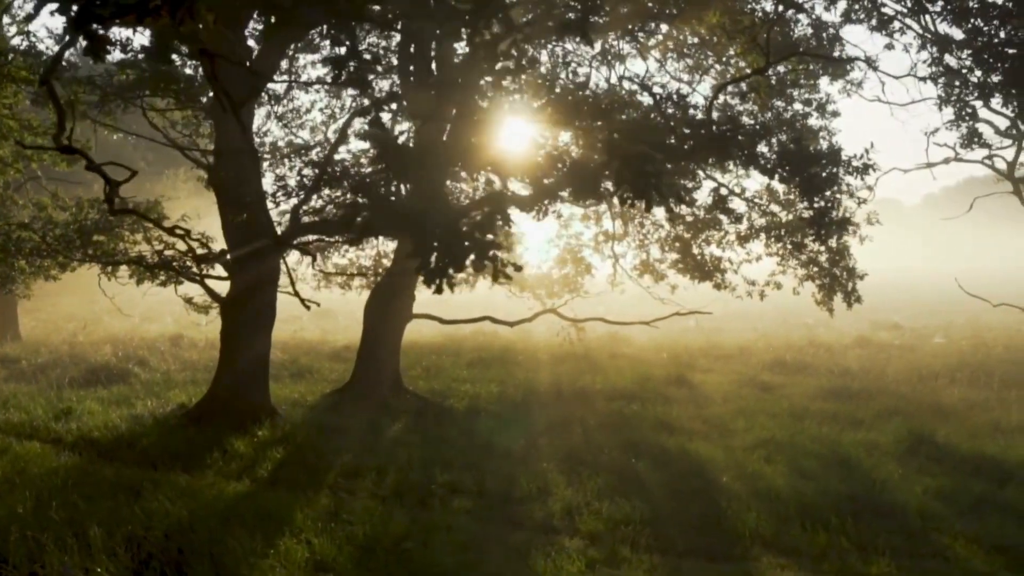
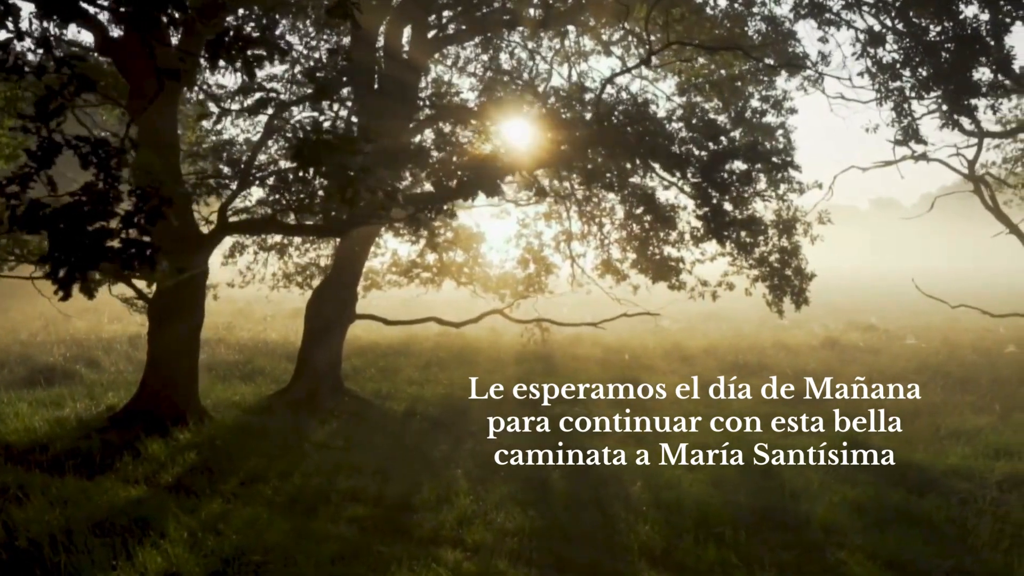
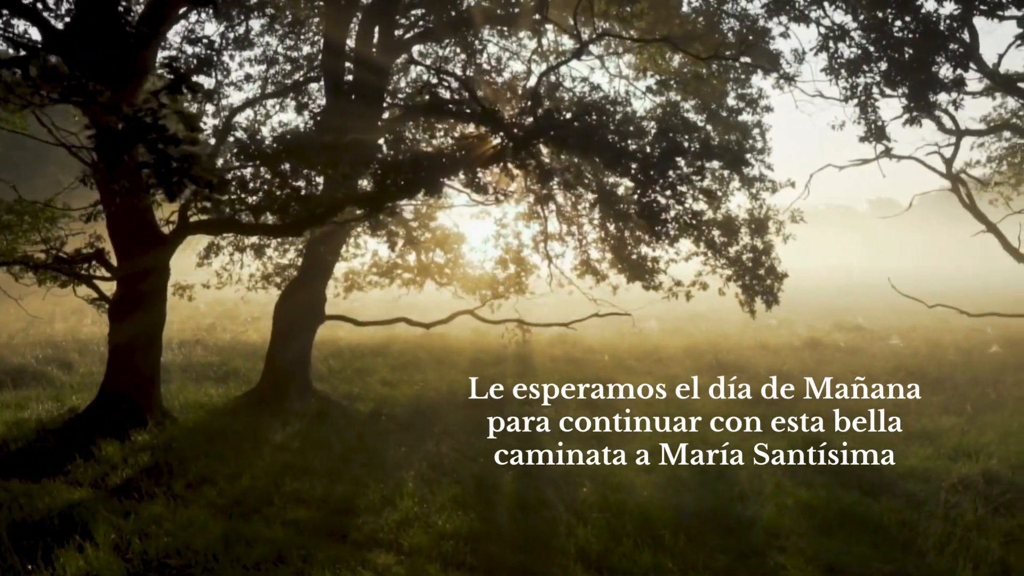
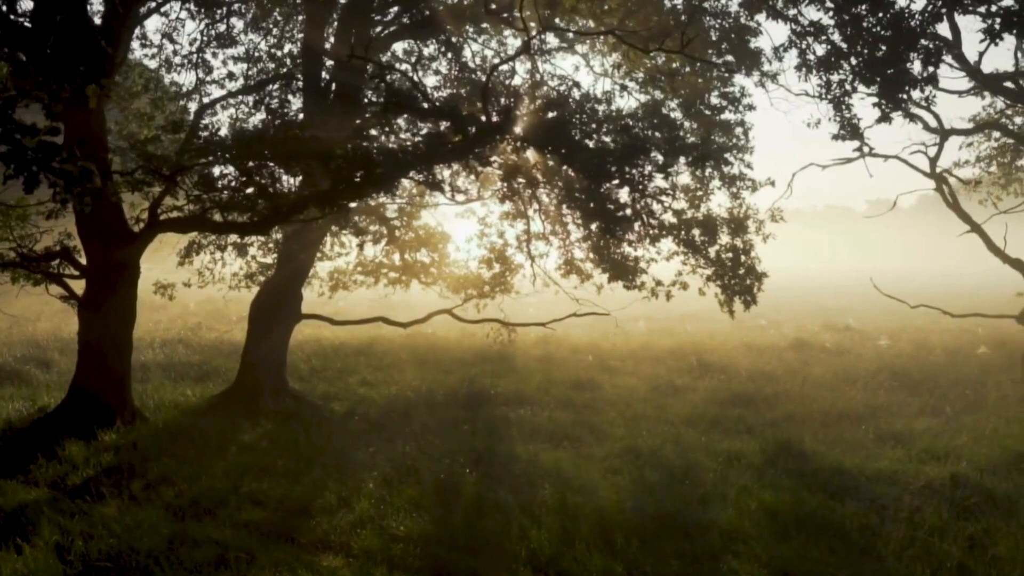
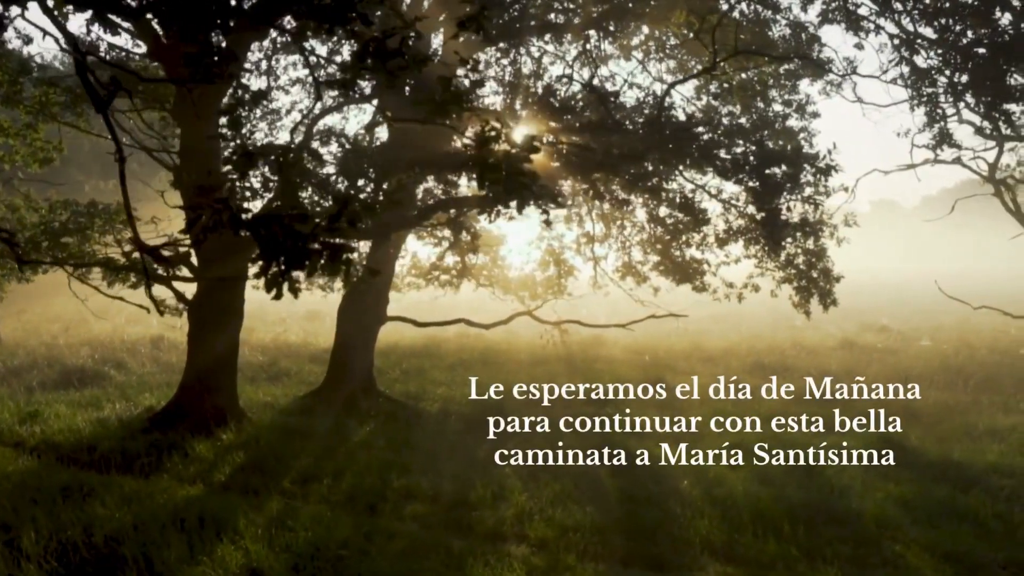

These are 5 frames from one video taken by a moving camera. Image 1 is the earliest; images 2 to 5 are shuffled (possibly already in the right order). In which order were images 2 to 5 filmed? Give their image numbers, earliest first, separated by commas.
5, 2, 3, 4
